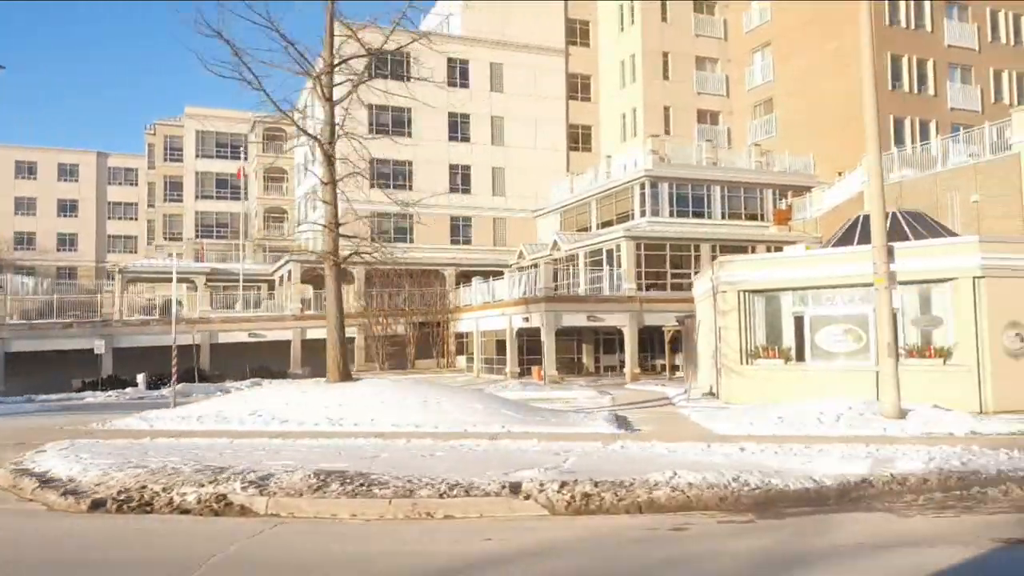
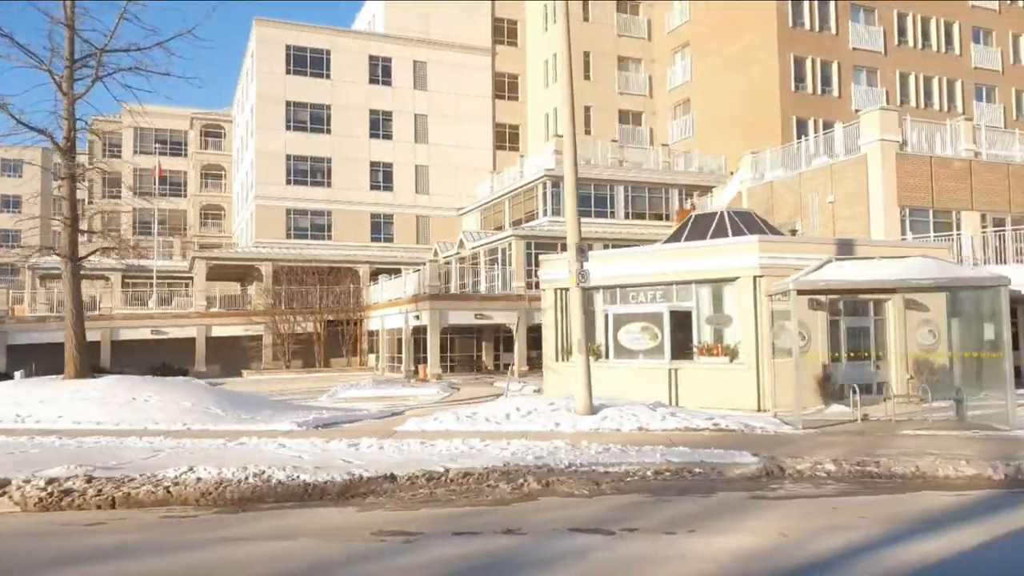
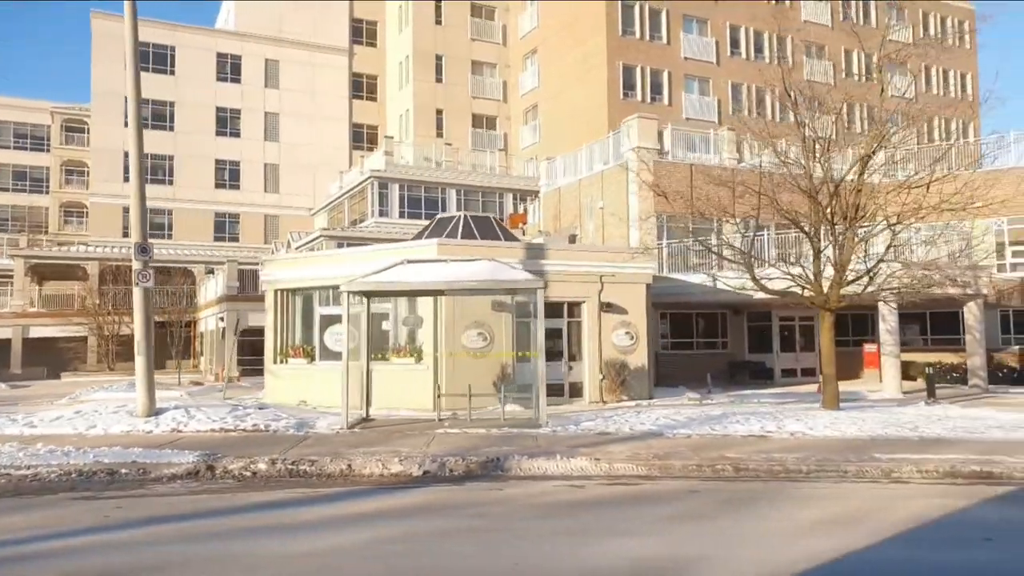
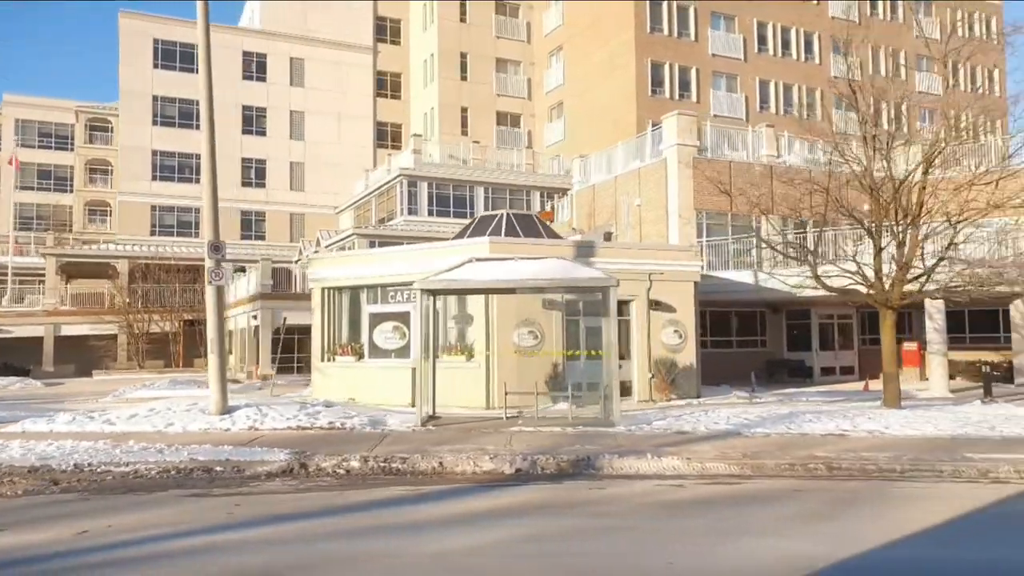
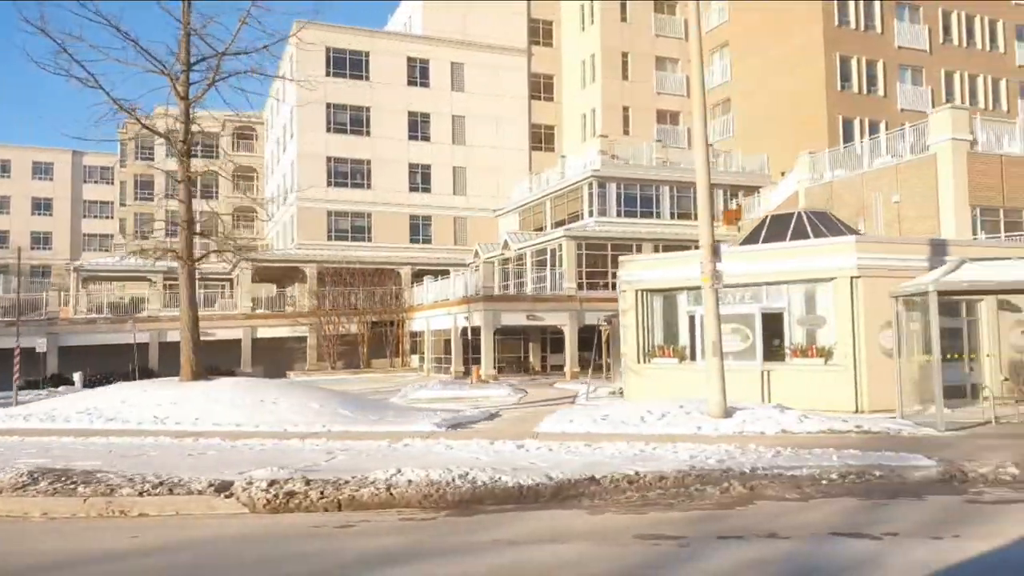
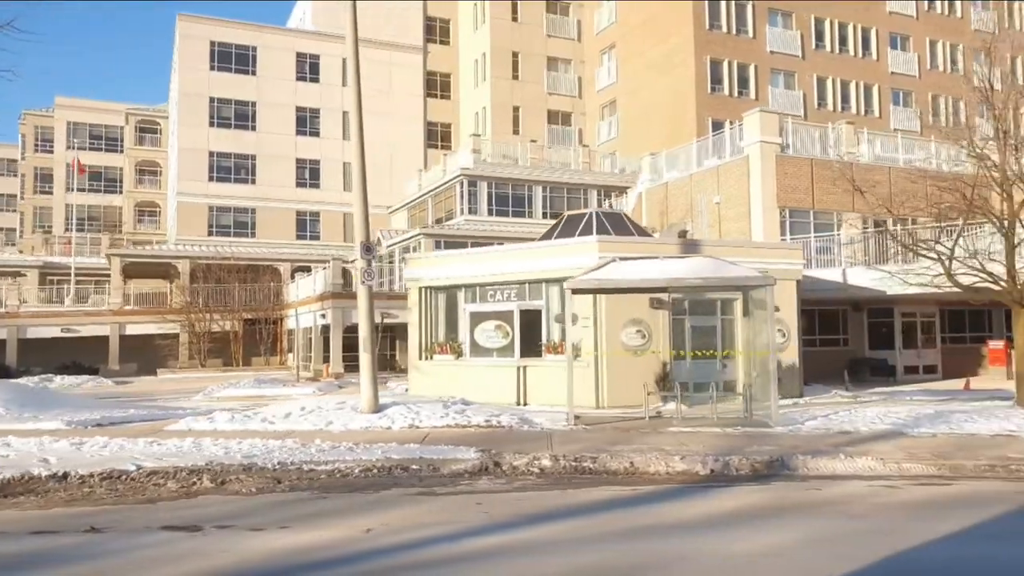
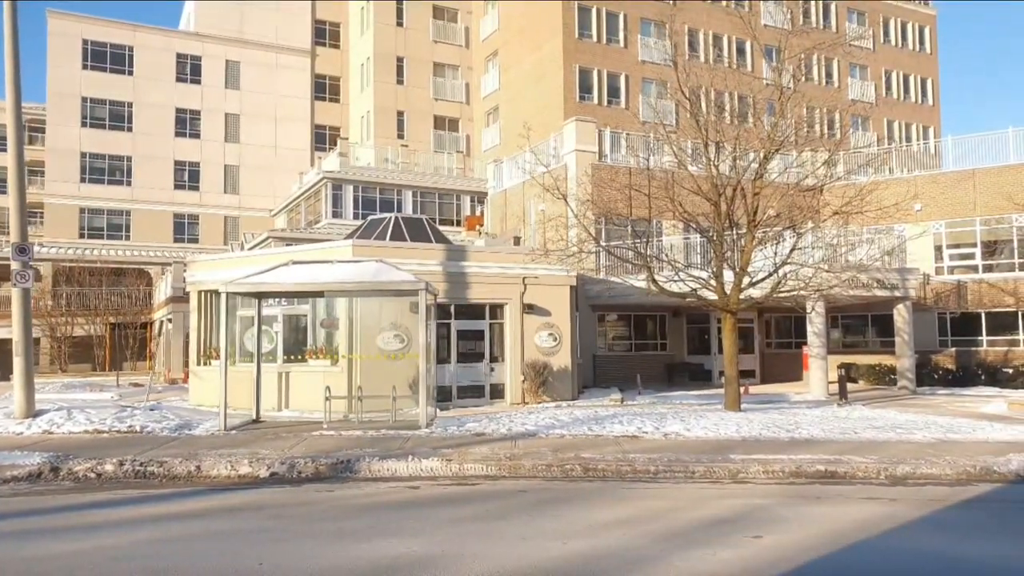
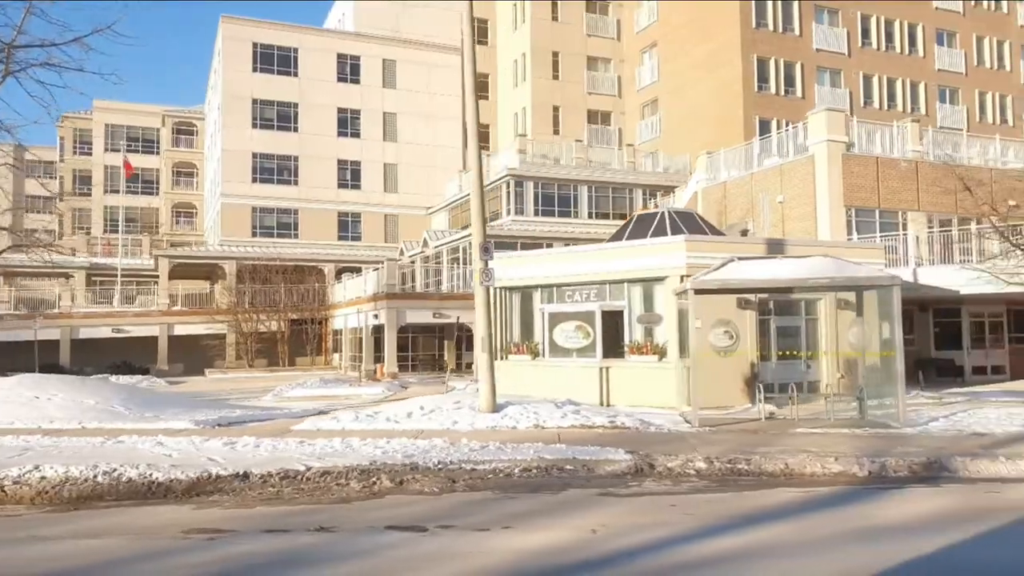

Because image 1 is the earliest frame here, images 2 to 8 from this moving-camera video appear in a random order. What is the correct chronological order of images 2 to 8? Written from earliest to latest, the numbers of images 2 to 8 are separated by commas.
5, 2, 8, 6, 4, 3, 7
